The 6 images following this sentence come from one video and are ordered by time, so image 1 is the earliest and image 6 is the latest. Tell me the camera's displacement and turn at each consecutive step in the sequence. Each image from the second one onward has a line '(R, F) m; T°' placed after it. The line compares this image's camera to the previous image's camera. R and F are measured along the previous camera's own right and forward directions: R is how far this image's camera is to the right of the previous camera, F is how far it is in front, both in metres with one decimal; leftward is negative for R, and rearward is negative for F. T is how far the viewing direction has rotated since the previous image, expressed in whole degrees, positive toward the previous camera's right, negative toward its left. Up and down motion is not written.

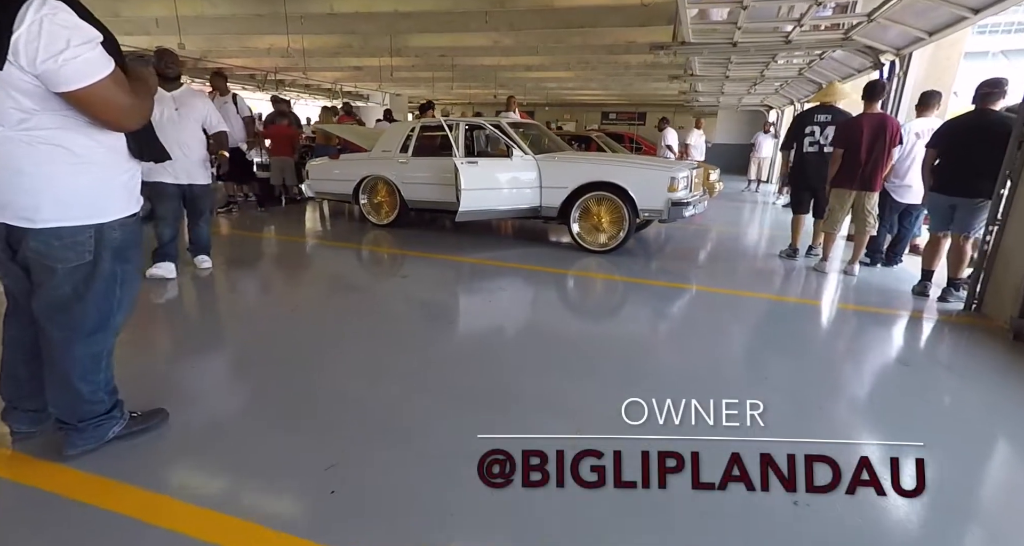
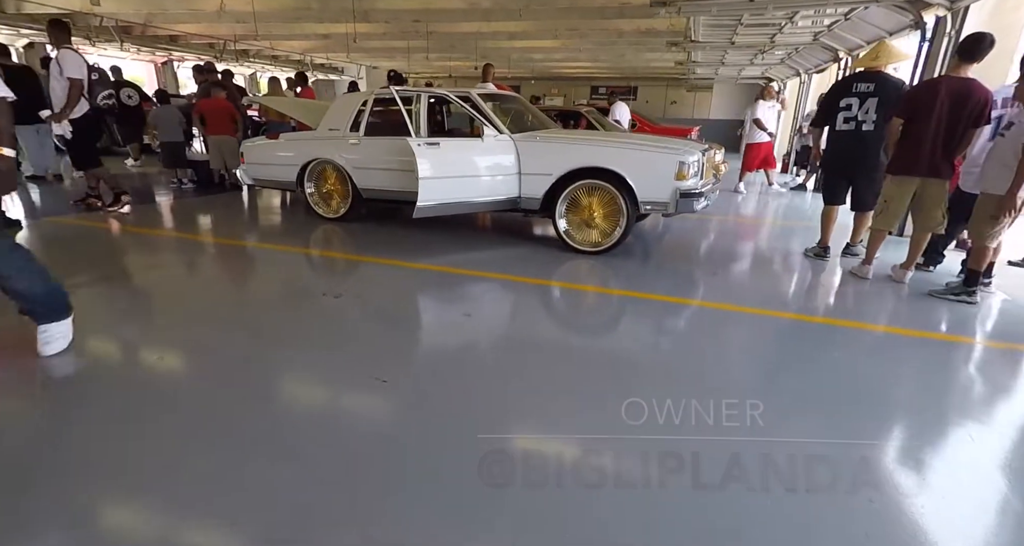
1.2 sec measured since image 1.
(+0.1, +0.8) m; +1°
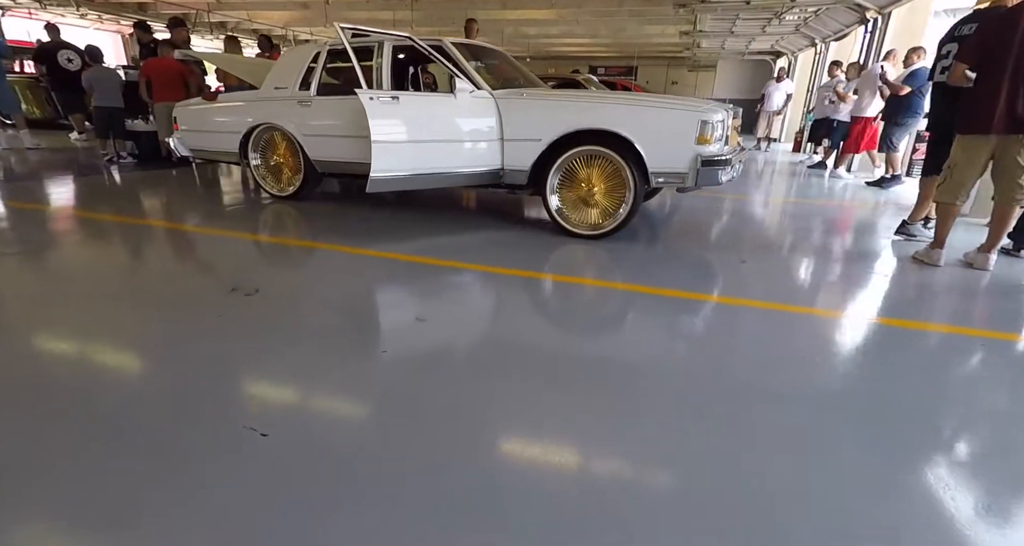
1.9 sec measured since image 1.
(+0.1, +0.7) m; 0°
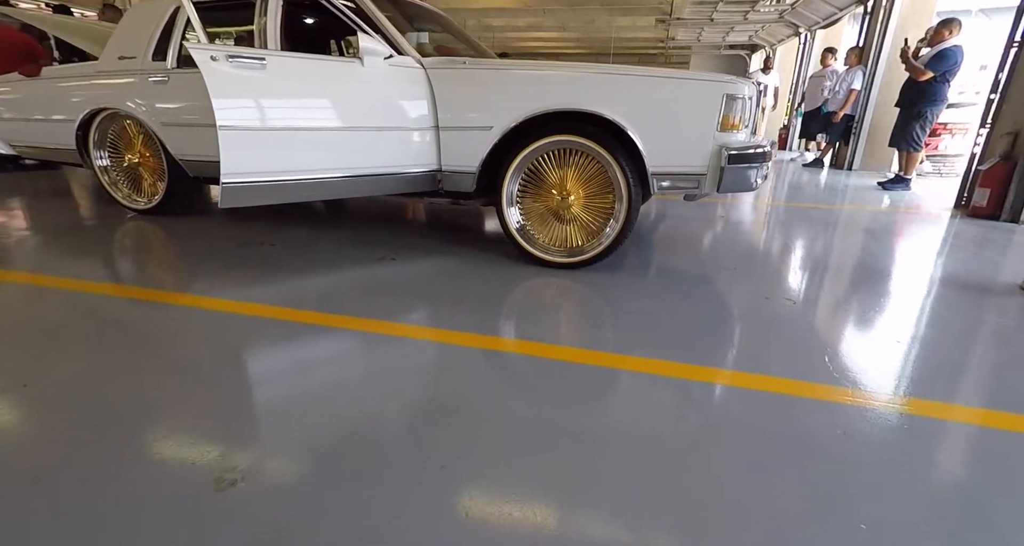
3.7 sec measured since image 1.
(+0.1, +0.9) m; +3°
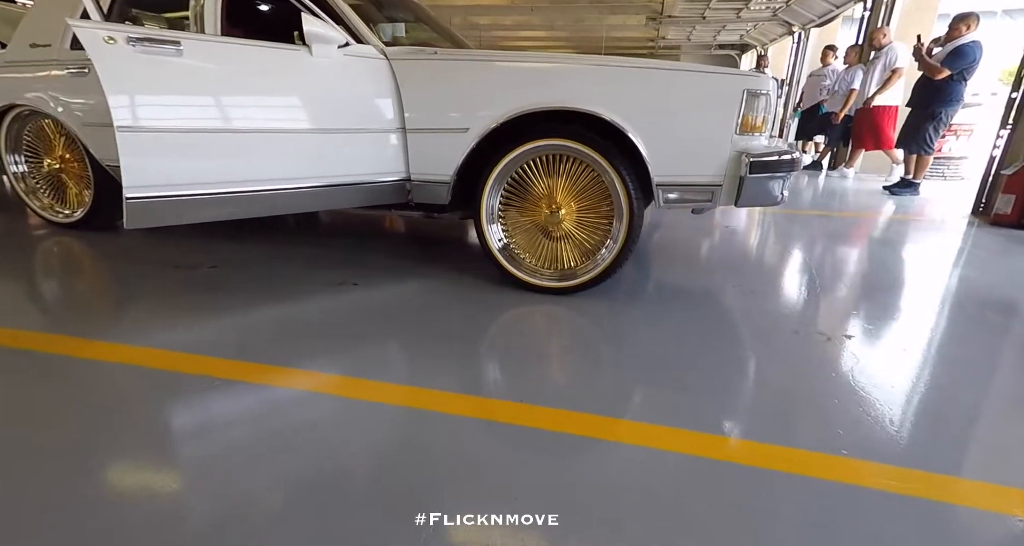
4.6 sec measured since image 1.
(0.0, +0.3) m; +1°
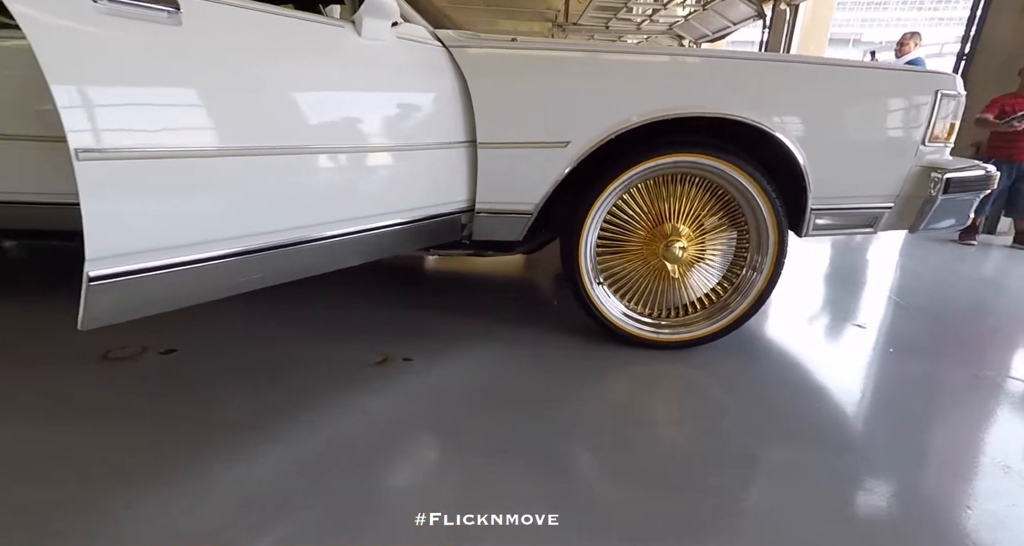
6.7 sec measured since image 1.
(-0.6, +0.5) m; +13°
